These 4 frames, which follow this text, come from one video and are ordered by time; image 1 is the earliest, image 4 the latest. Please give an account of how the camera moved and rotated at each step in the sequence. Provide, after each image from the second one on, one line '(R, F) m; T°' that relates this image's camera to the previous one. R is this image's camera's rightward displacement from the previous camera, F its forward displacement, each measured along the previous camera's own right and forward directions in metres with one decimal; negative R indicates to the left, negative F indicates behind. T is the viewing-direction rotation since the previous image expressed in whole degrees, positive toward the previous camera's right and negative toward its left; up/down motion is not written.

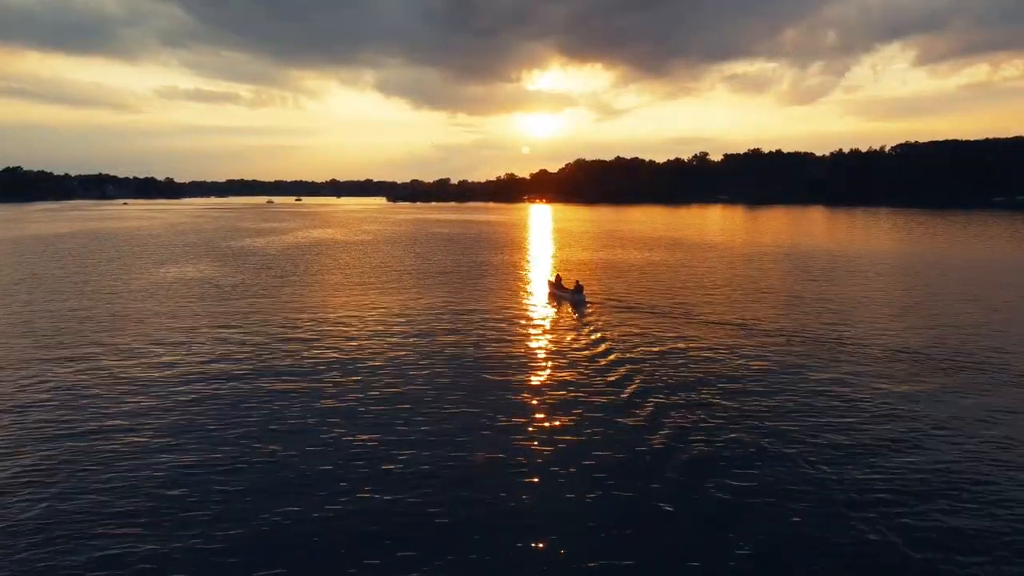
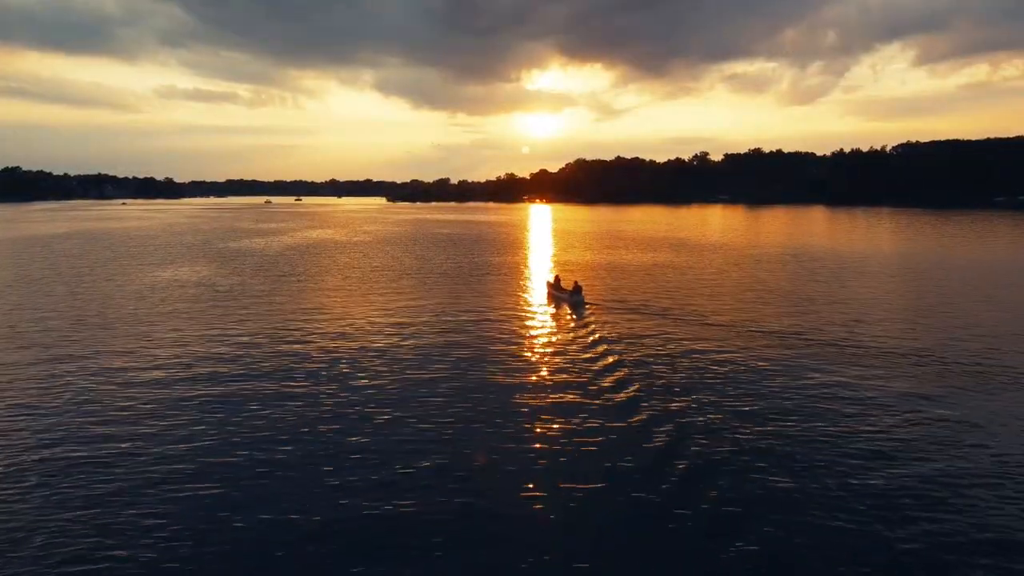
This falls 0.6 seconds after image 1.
(0.0, +0.2) m; 0°
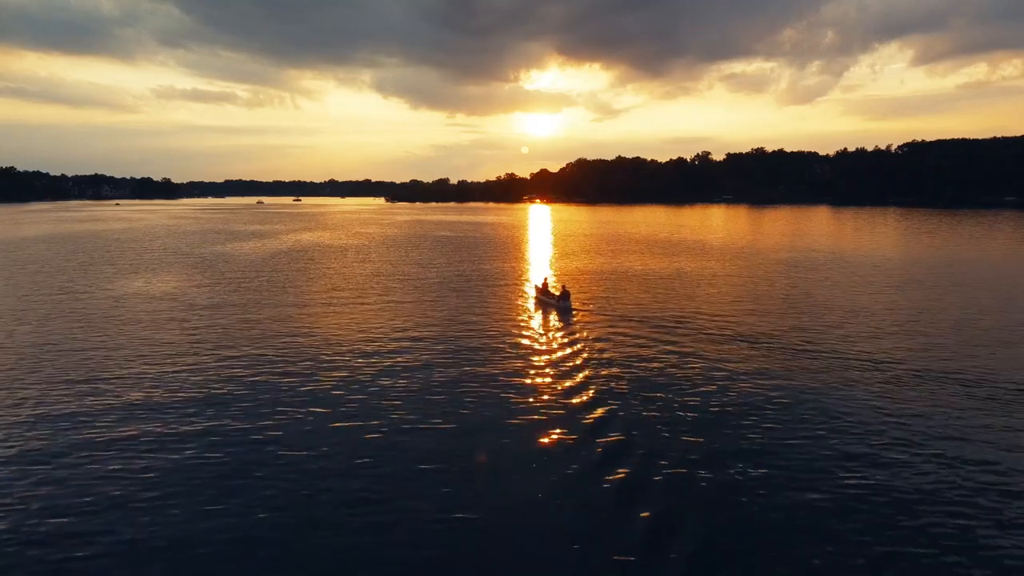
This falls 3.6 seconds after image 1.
(-0.3, +1.9) m; 0°
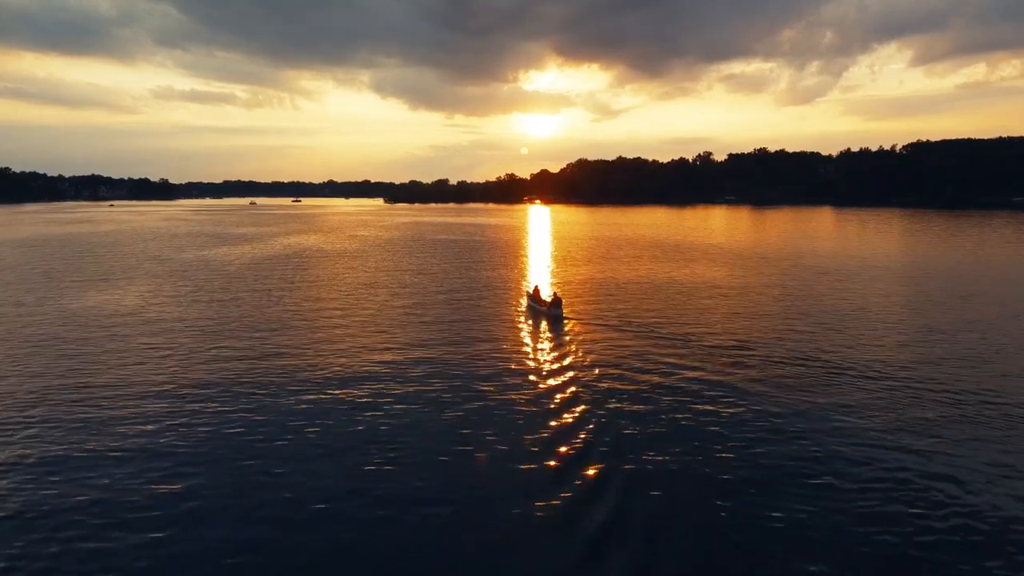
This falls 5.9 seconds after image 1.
(-0.2, +1.4) m; 0°
